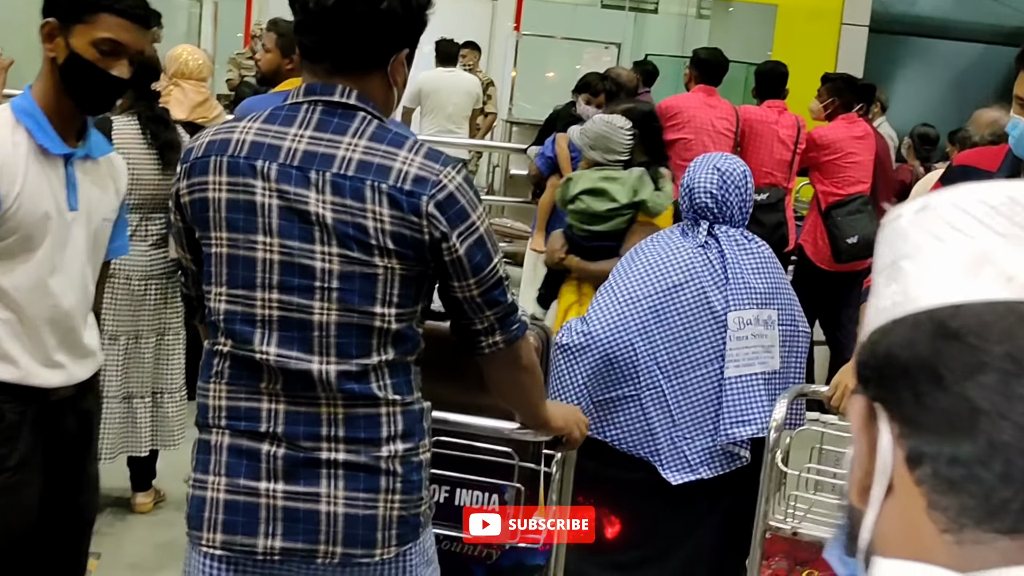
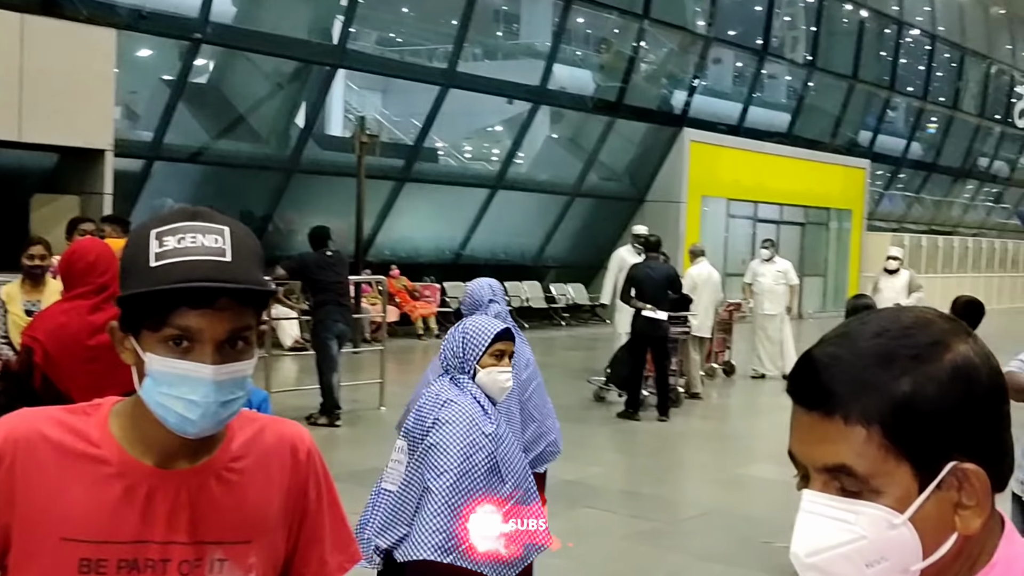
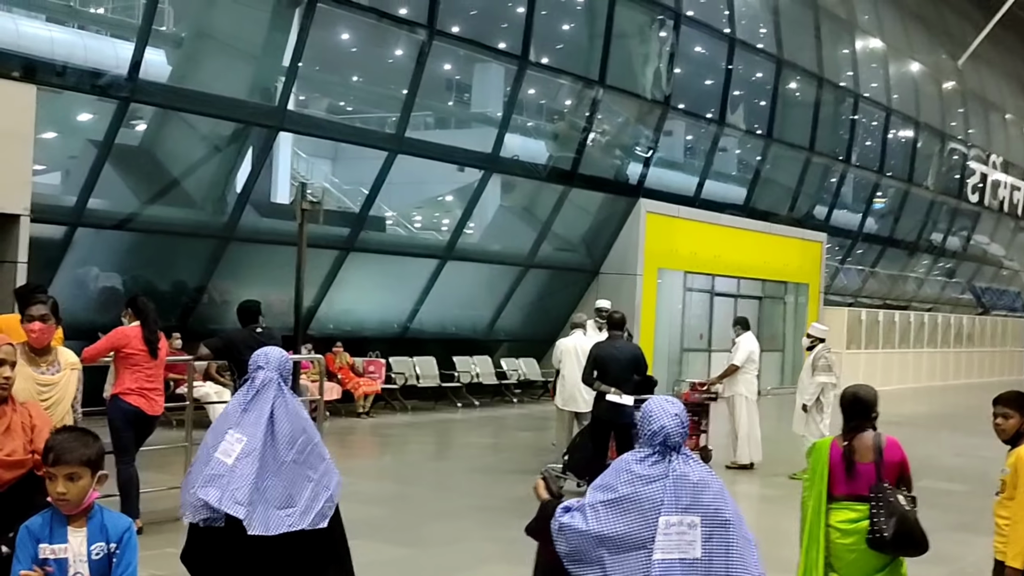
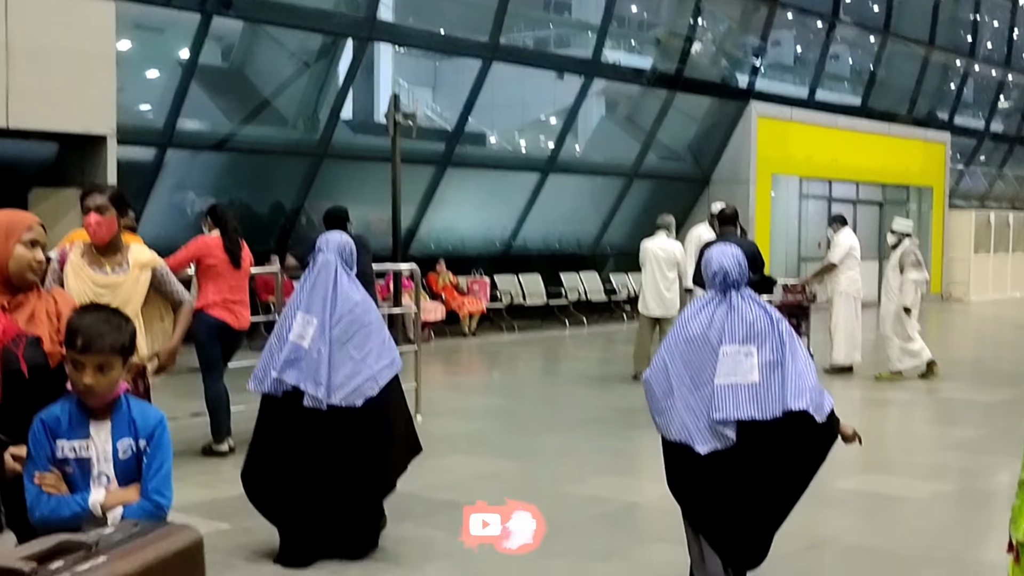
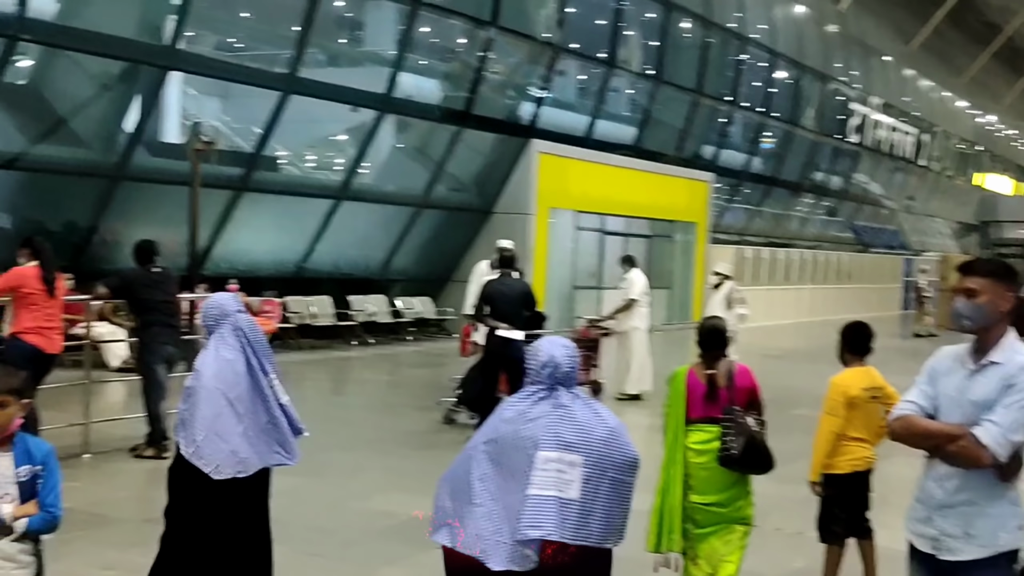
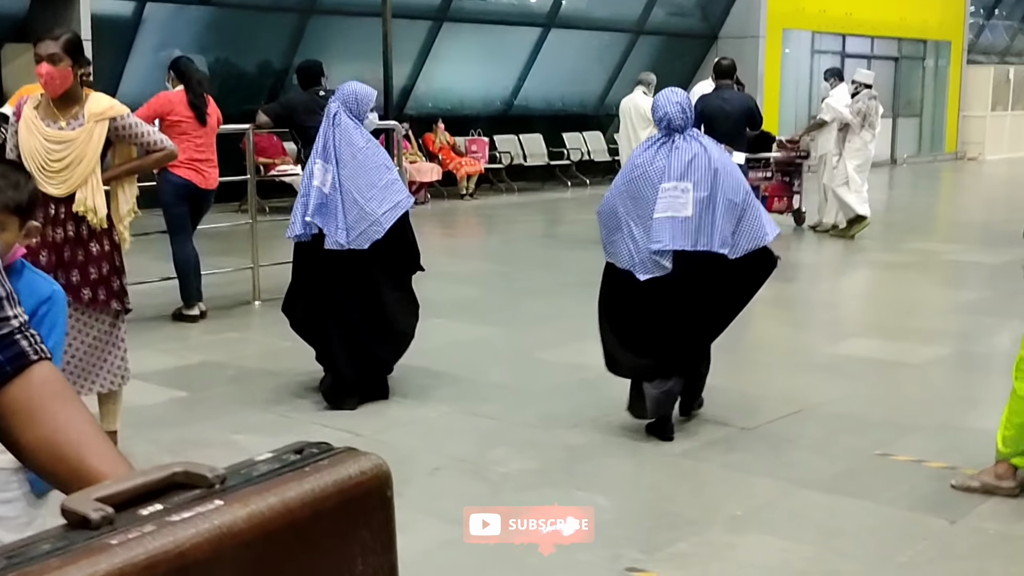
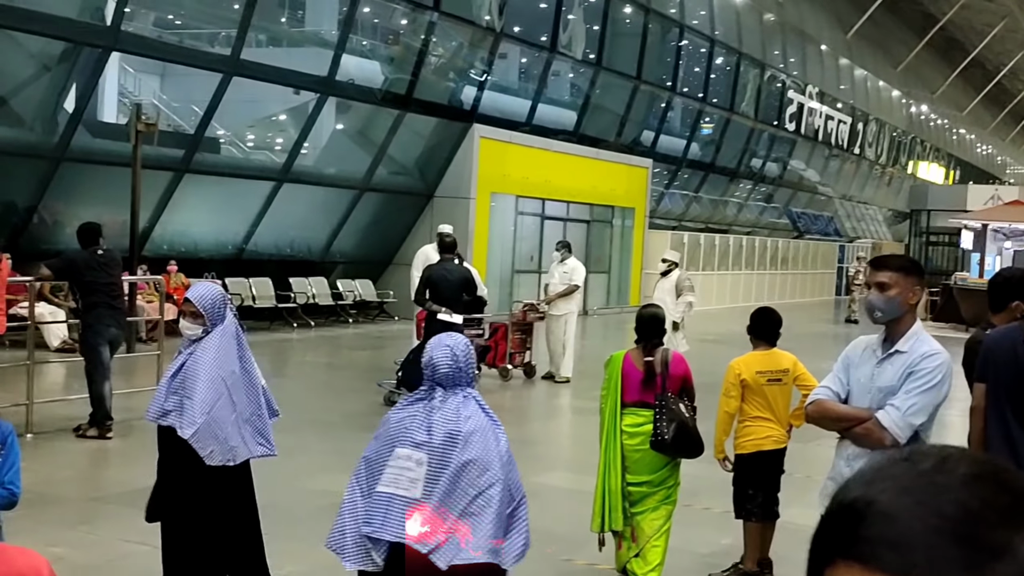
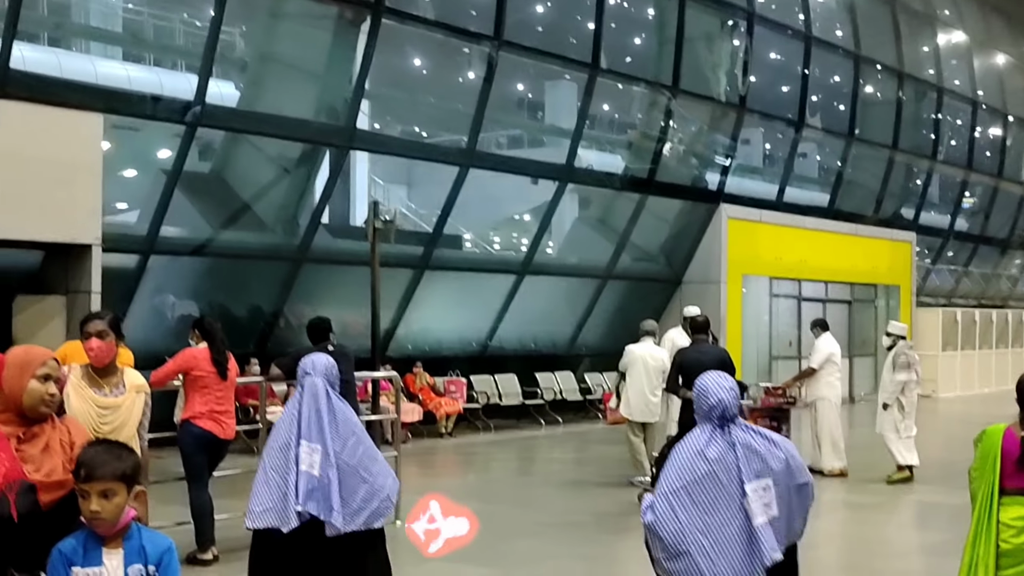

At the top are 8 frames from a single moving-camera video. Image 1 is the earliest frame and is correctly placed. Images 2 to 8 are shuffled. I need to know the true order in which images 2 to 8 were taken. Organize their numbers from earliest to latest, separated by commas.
2, 7, 5, 3, 8, 4, 6
